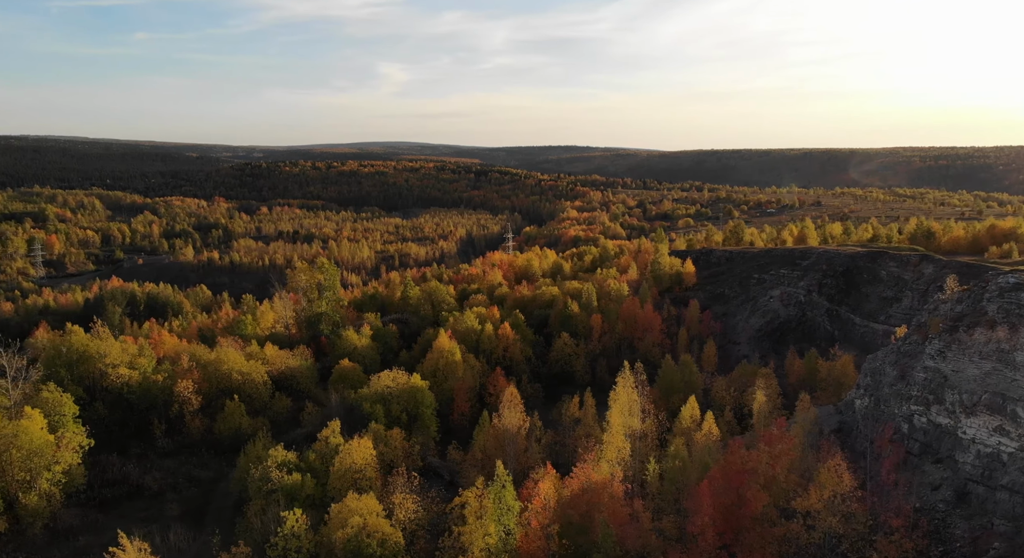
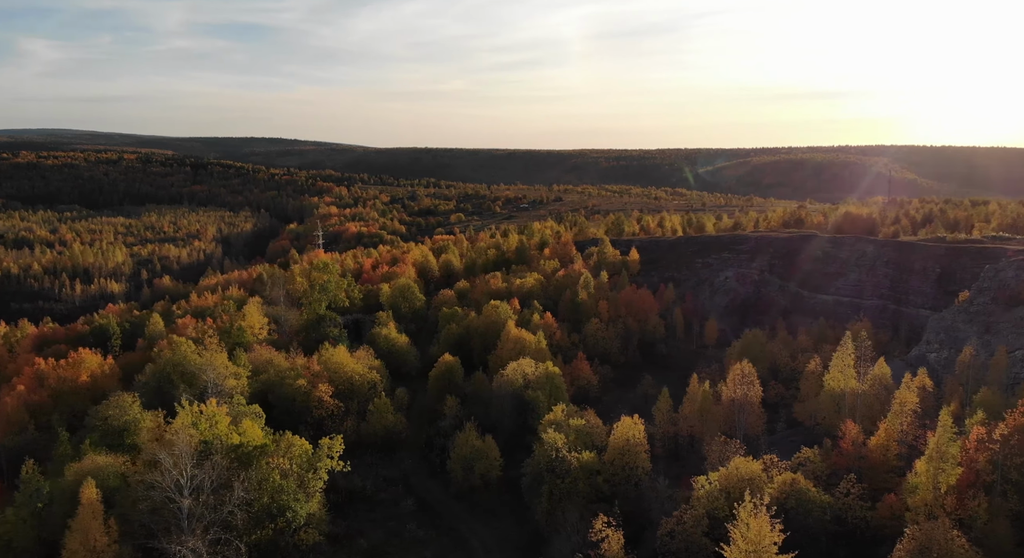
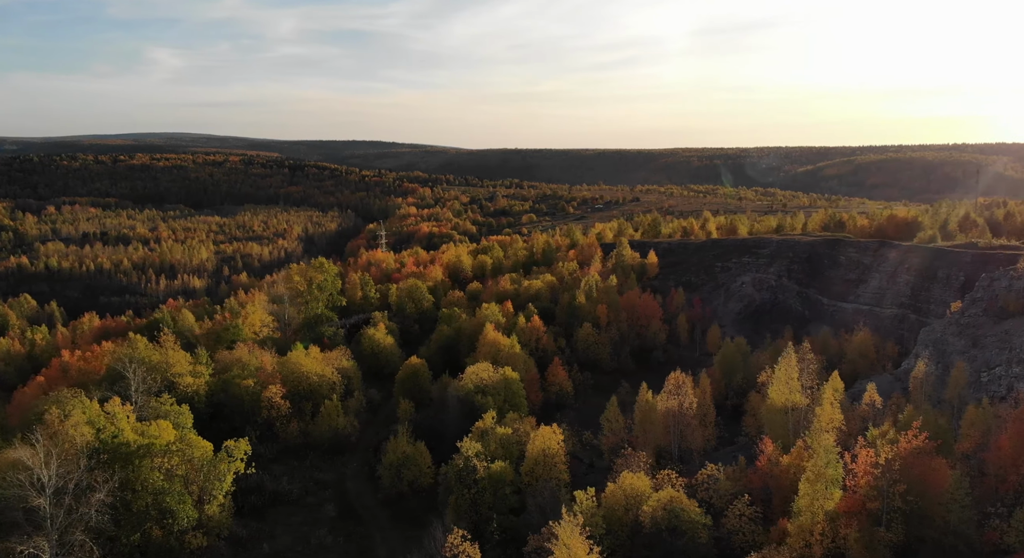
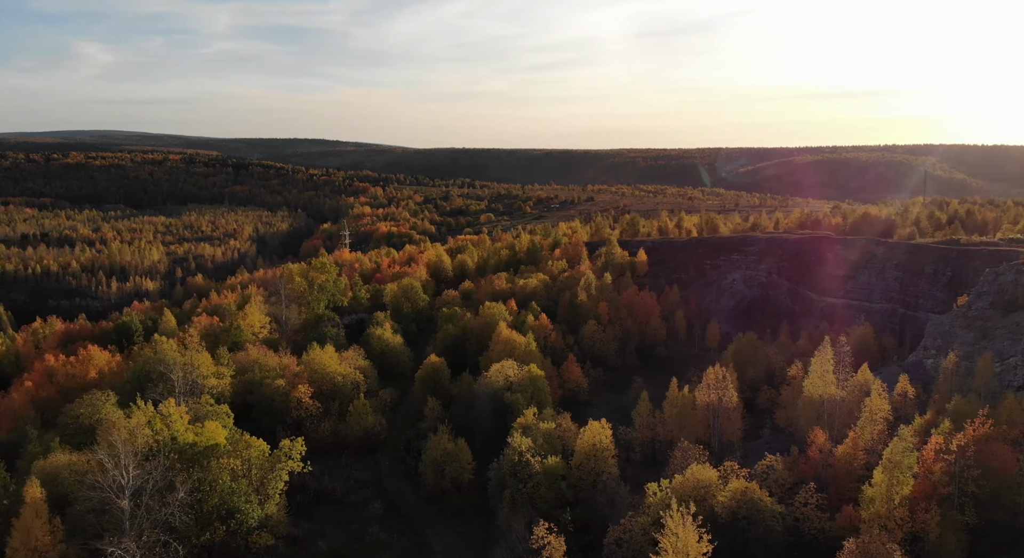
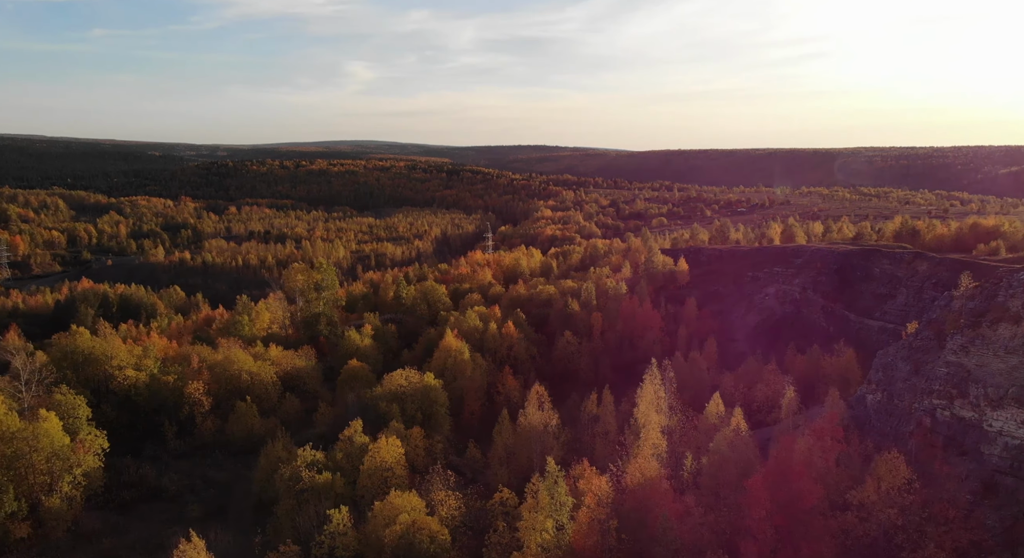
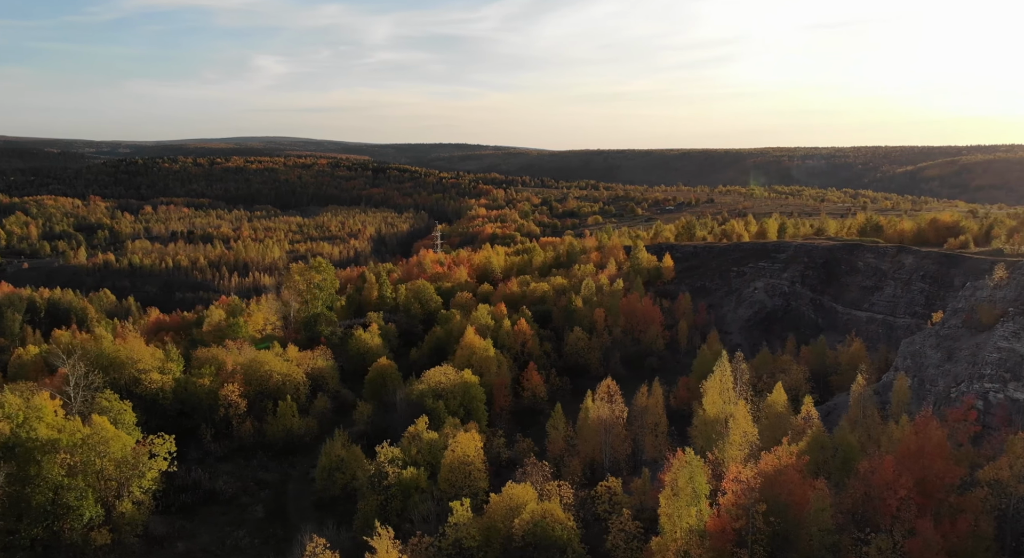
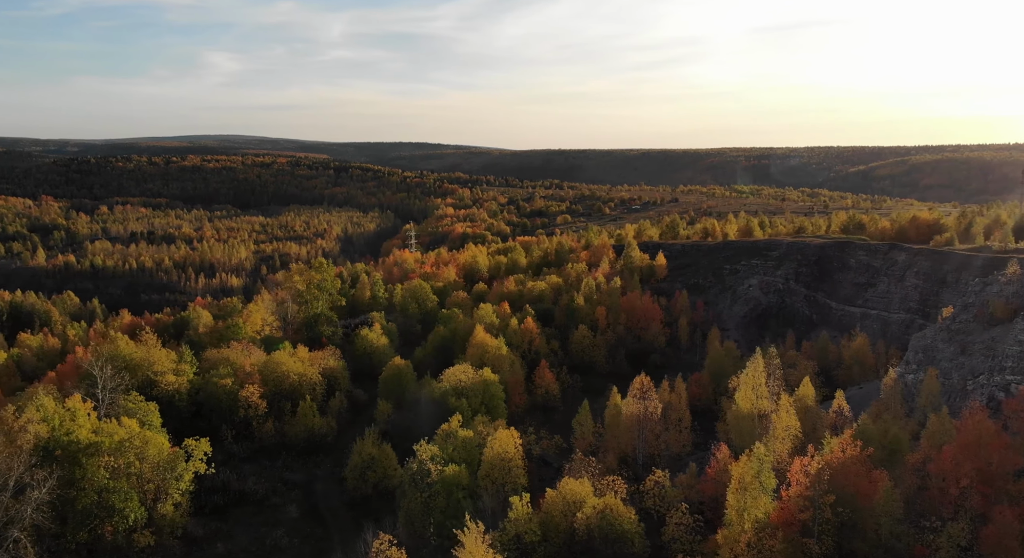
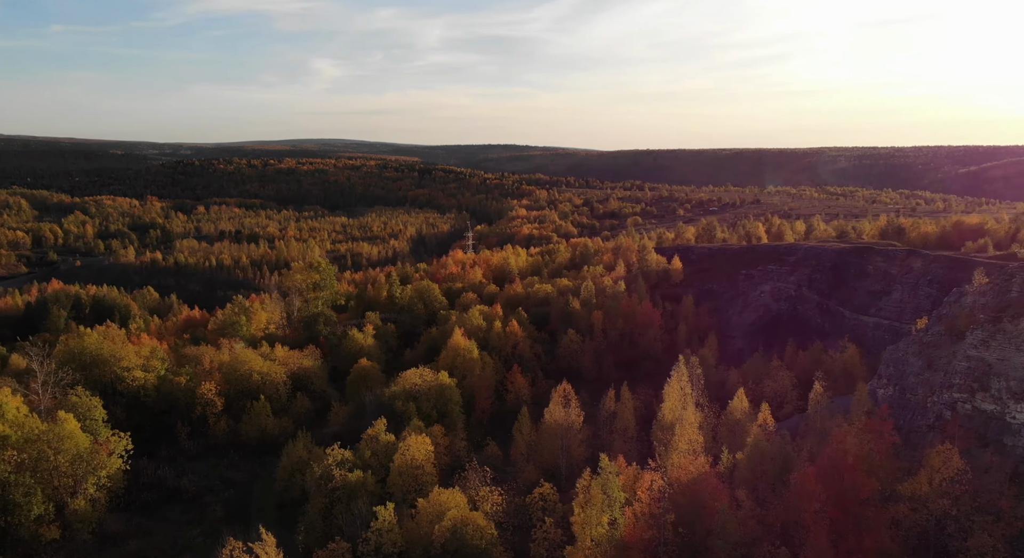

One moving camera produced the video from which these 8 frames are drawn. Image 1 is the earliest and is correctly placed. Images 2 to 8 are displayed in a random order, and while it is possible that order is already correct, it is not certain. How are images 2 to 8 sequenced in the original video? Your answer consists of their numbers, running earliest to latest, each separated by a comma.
5, 8, 6, 7, 3, 4, 2
